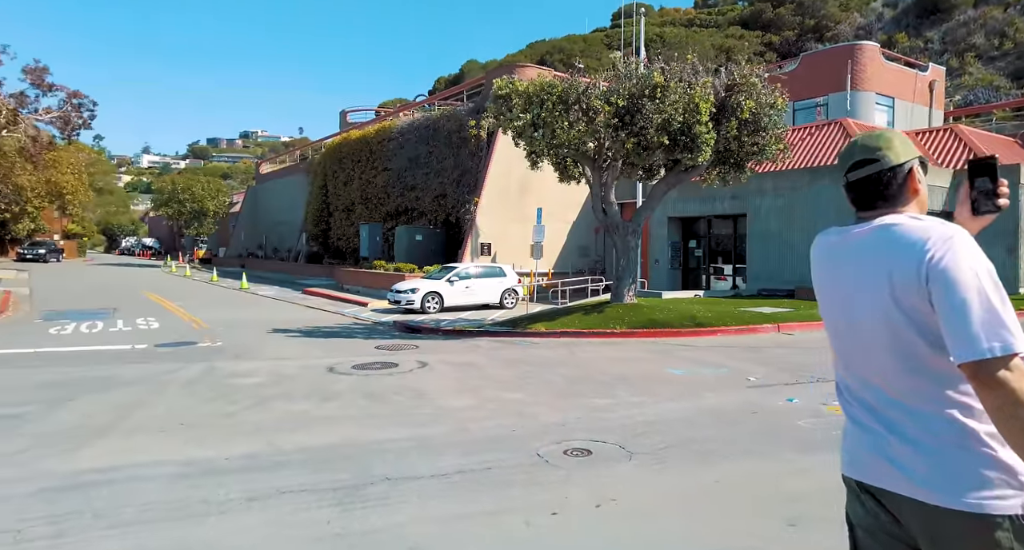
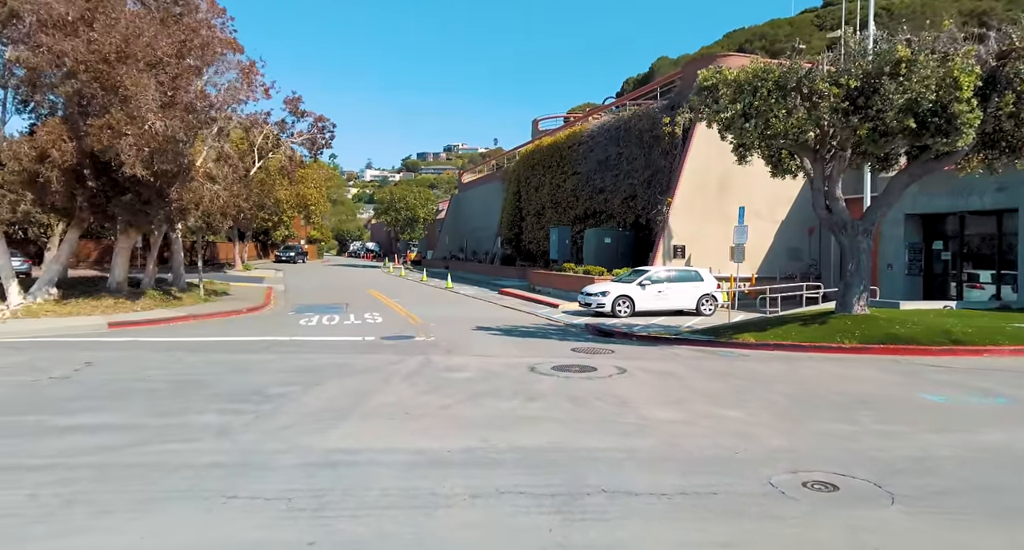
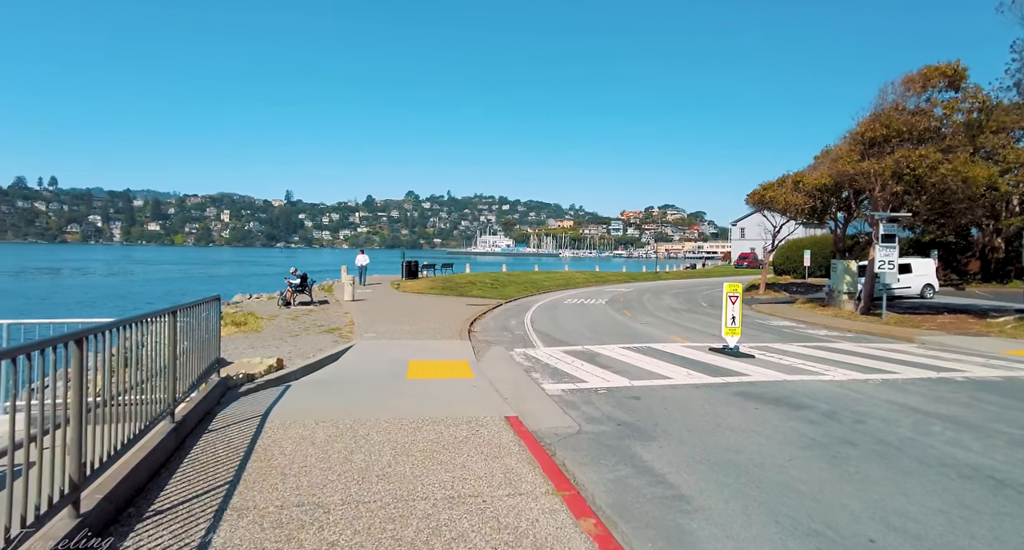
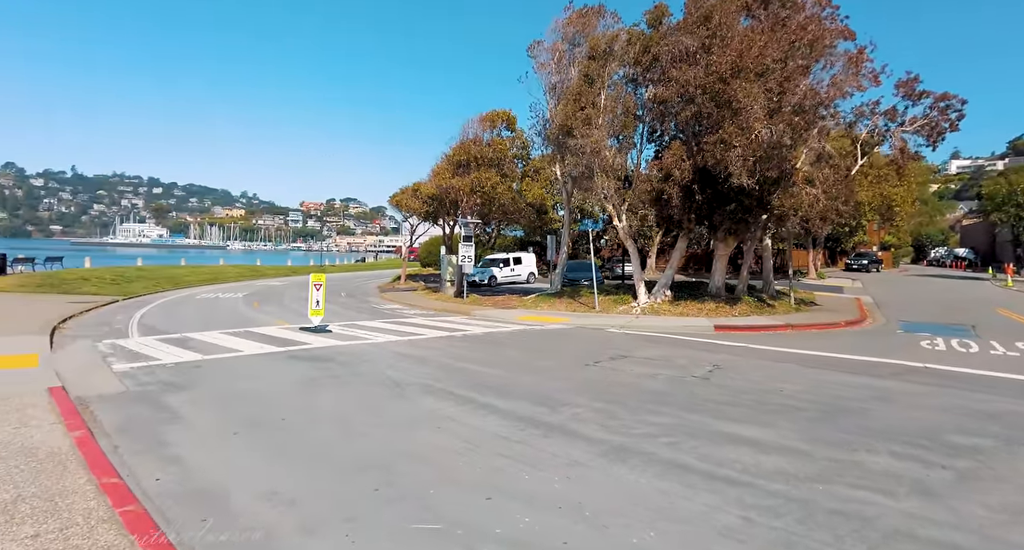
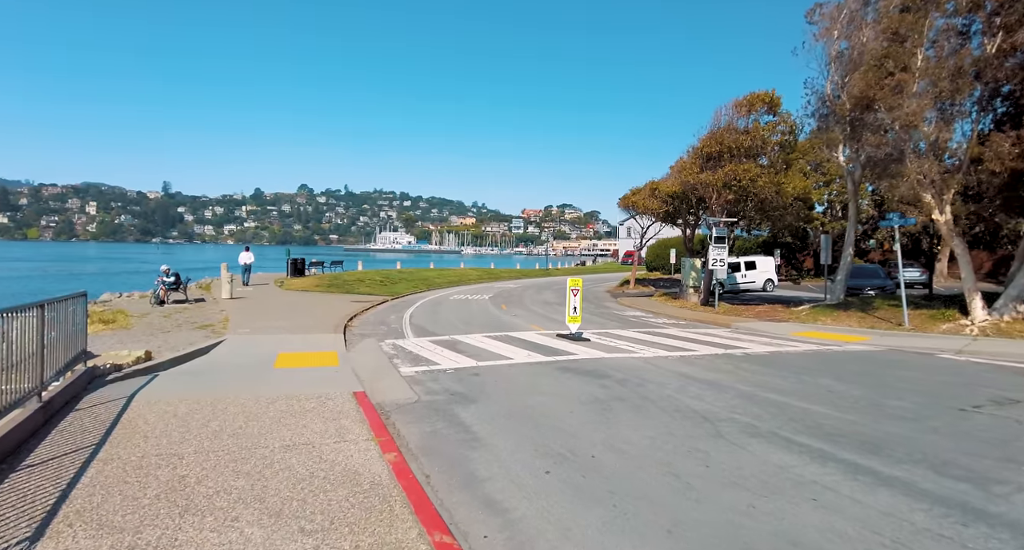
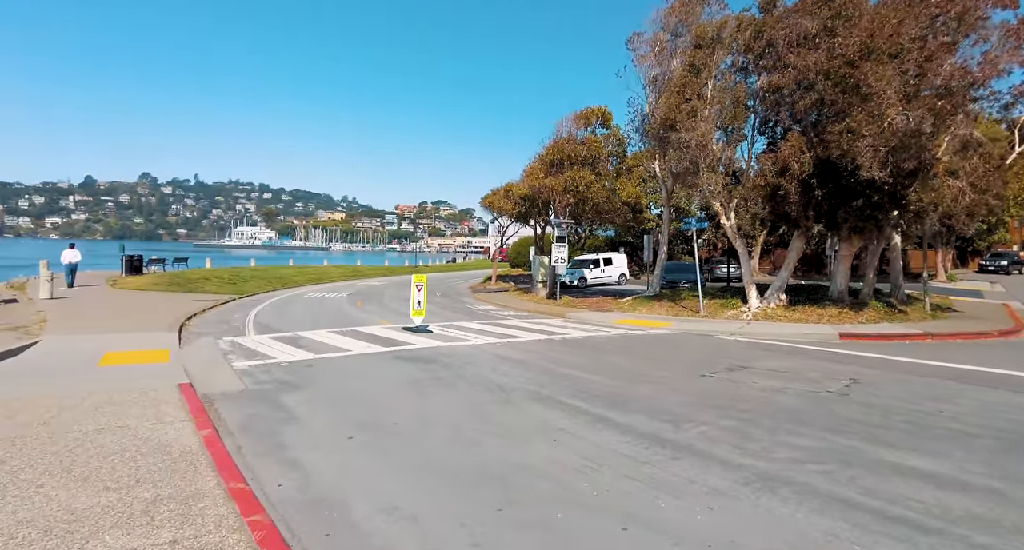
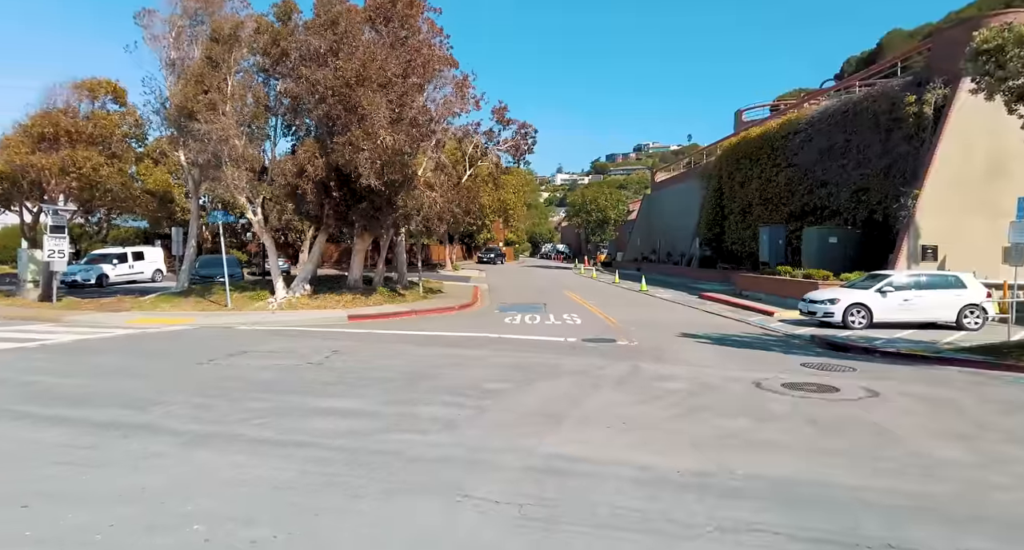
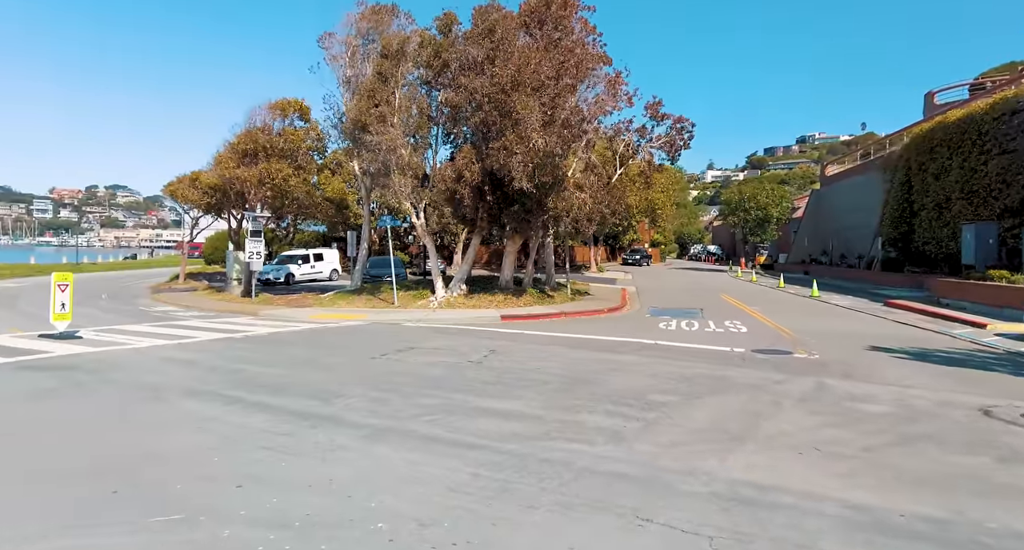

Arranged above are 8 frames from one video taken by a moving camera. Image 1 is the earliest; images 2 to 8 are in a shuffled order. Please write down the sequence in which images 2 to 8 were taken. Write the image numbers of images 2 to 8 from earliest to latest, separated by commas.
2, 7, 8, 4, 6, 5, 3
